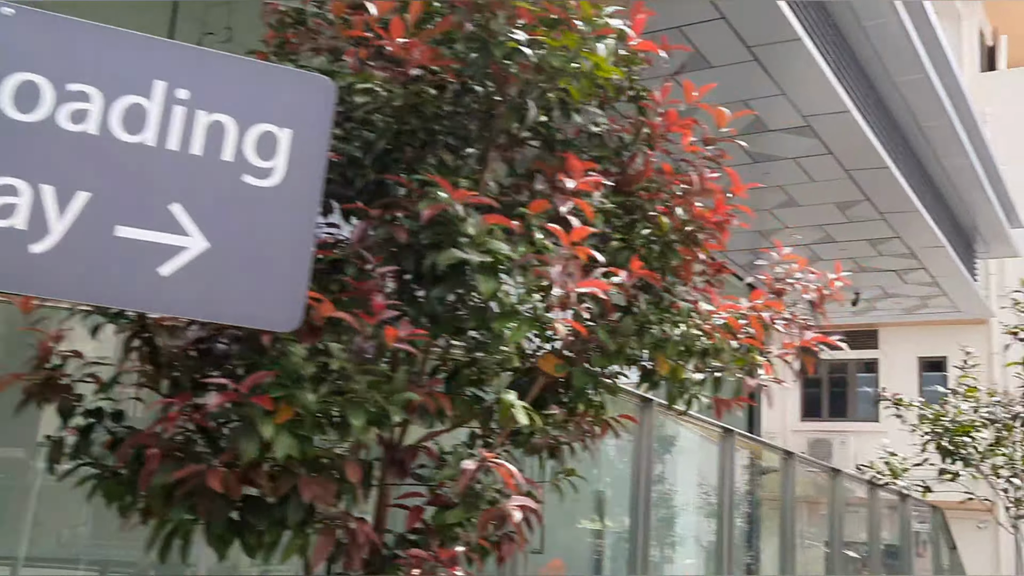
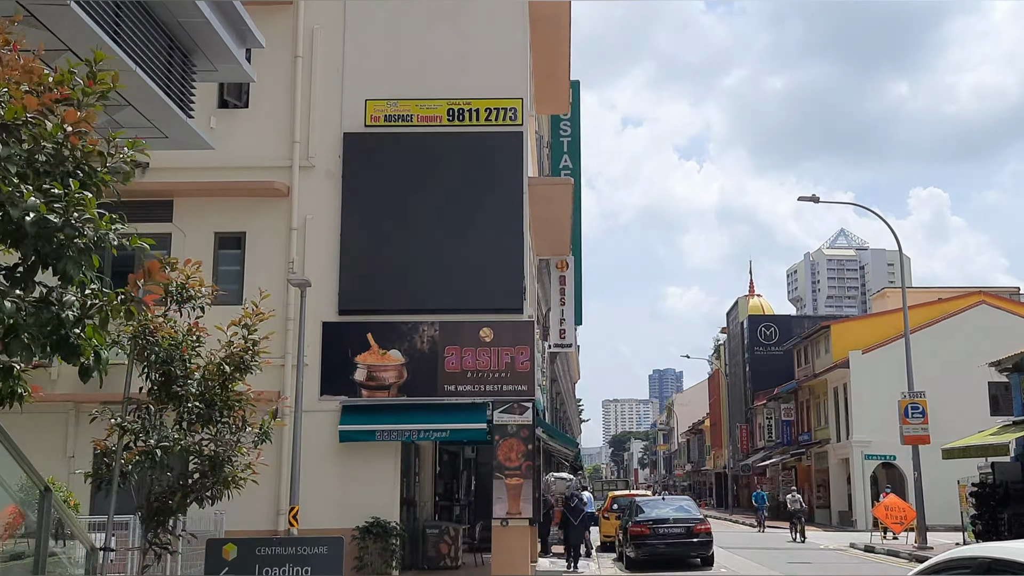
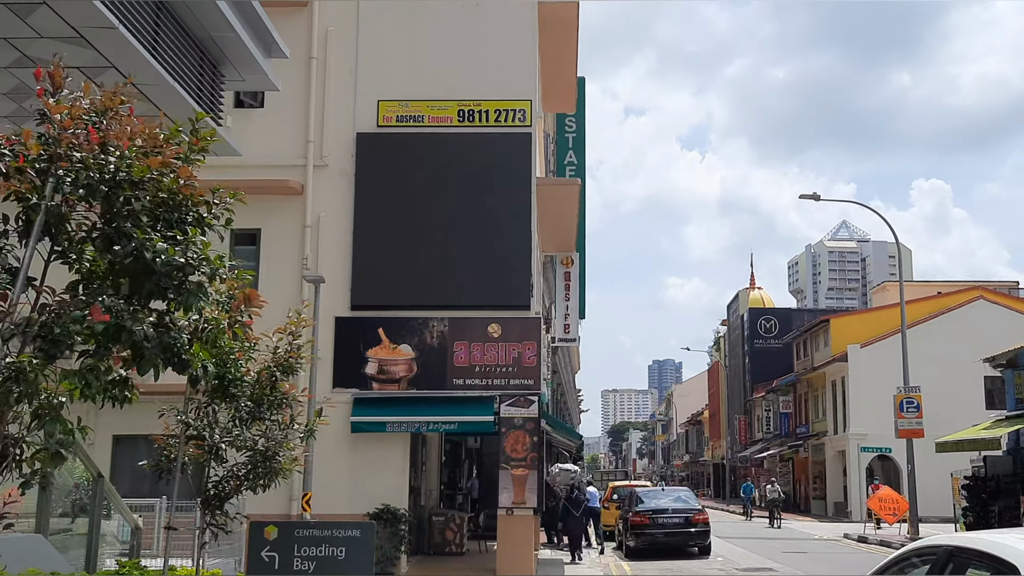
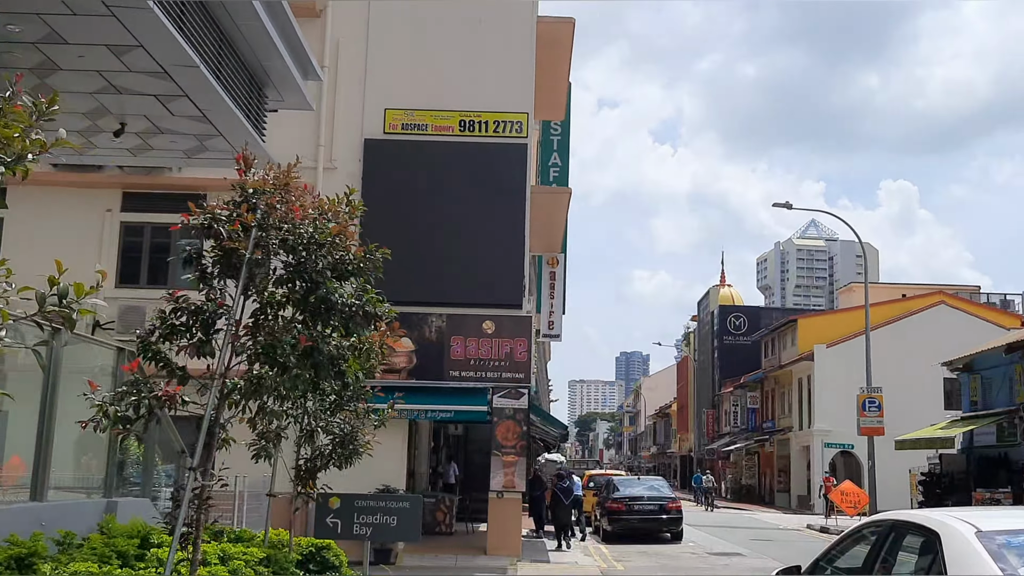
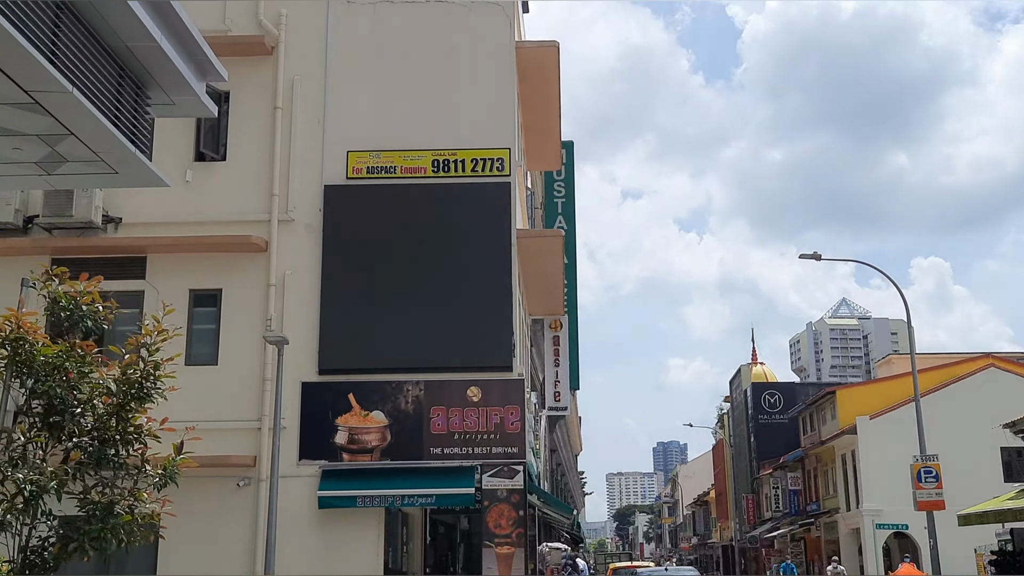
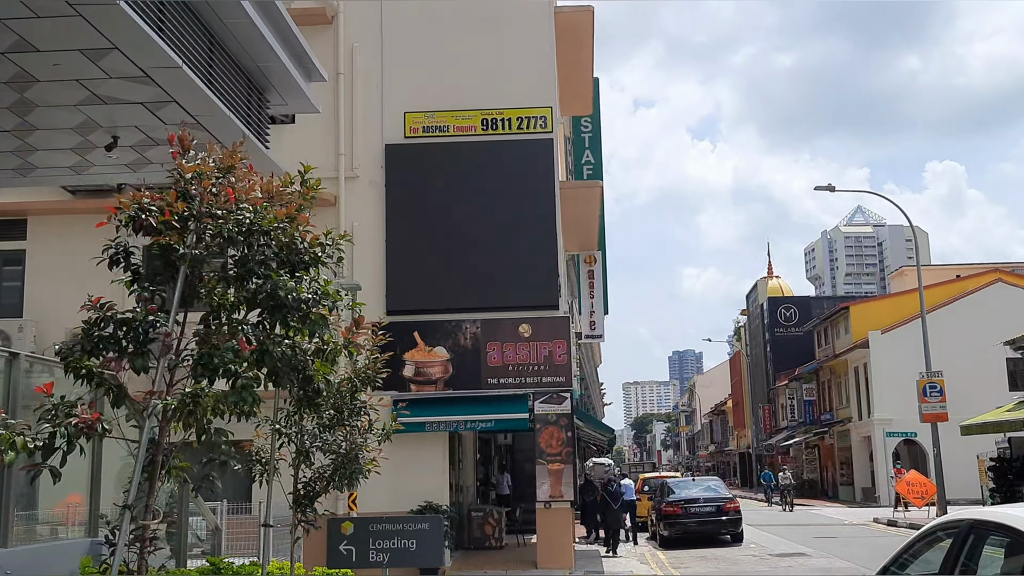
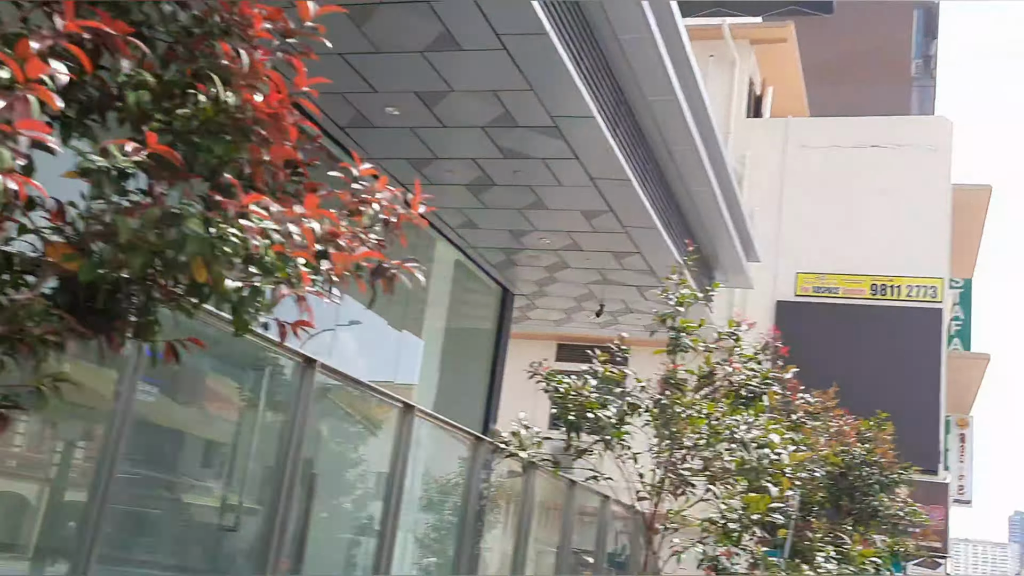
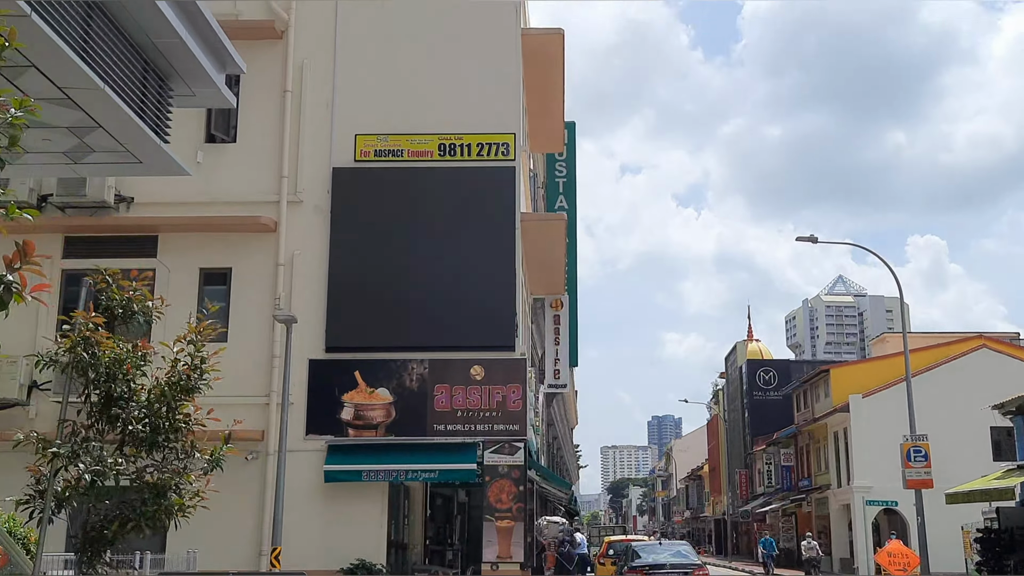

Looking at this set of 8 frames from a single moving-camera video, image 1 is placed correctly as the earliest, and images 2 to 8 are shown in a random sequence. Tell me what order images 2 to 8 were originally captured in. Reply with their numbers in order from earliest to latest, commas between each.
7, 4, 6, 3, 2, 8, 5
